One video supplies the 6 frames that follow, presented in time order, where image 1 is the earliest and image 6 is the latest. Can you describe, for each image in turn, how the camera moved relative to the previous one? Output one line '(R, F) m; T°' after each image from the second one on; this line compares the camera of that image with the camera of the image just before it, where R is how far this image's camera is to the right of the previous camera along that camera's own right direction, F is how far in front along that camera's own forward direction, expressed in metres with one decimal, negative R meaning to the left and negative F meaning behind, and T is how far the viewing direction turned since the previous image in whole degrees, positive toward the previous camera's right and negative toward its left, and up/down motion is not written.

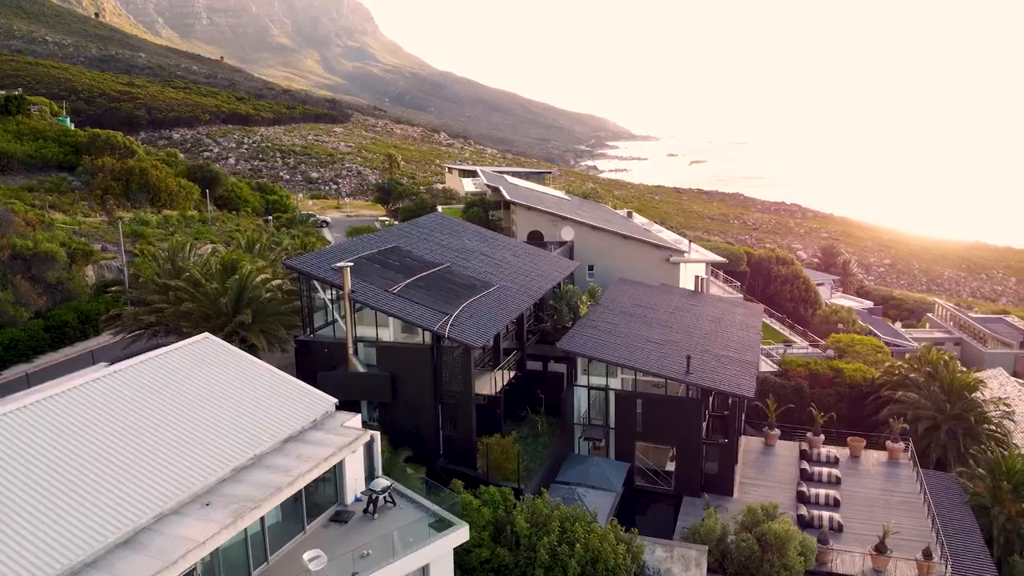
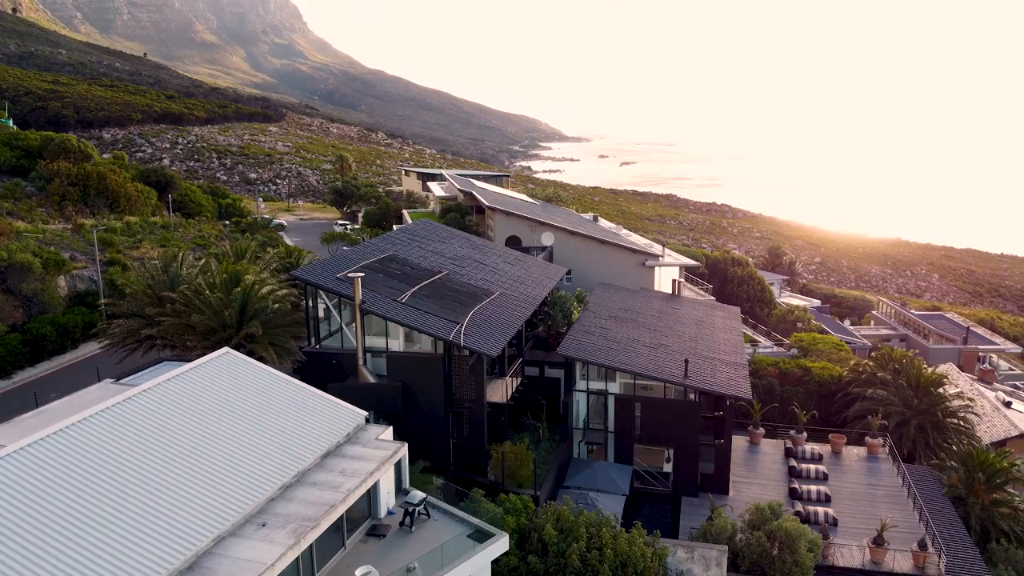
(-1.9, 0.0) m; +5°
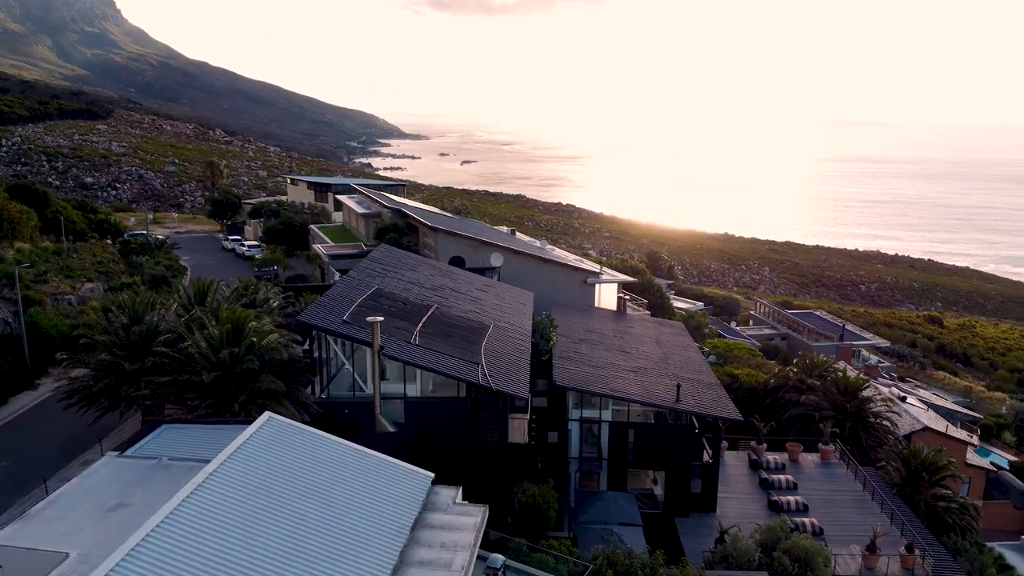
(-4.2, +1.0) m; +11°
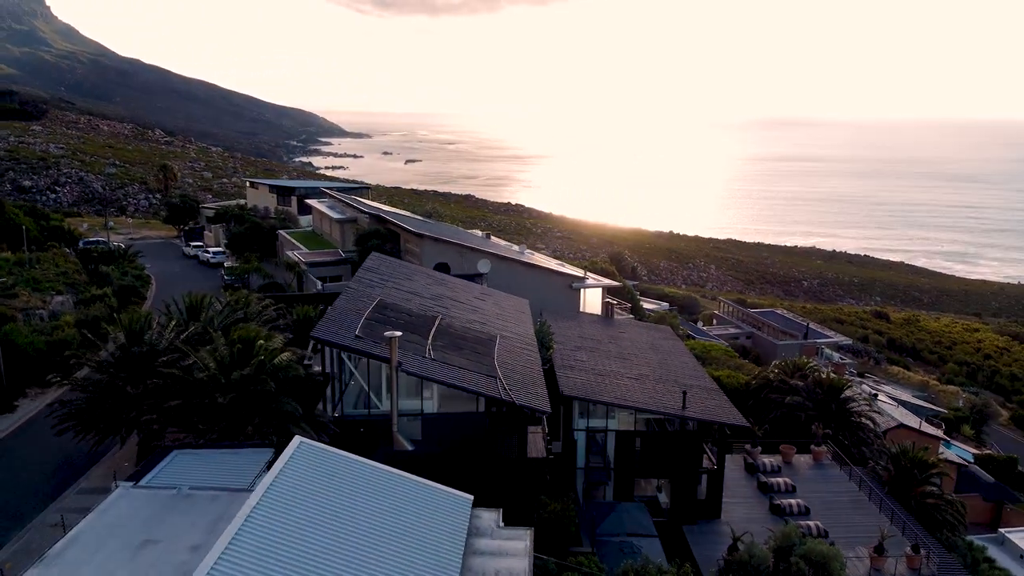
(-1.6, +0.5) m; +4°
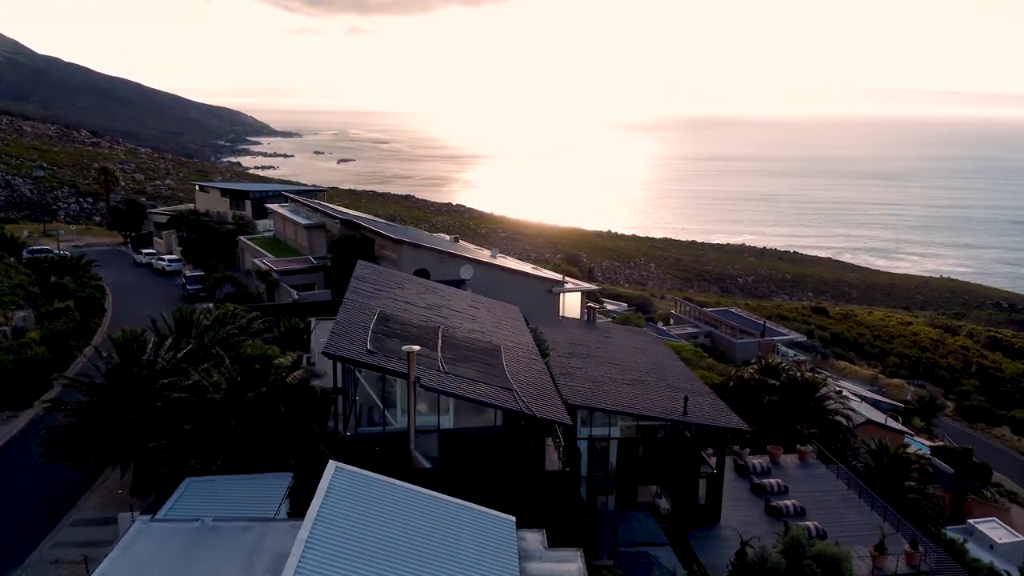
(-1.7, +0.5) m; +5°
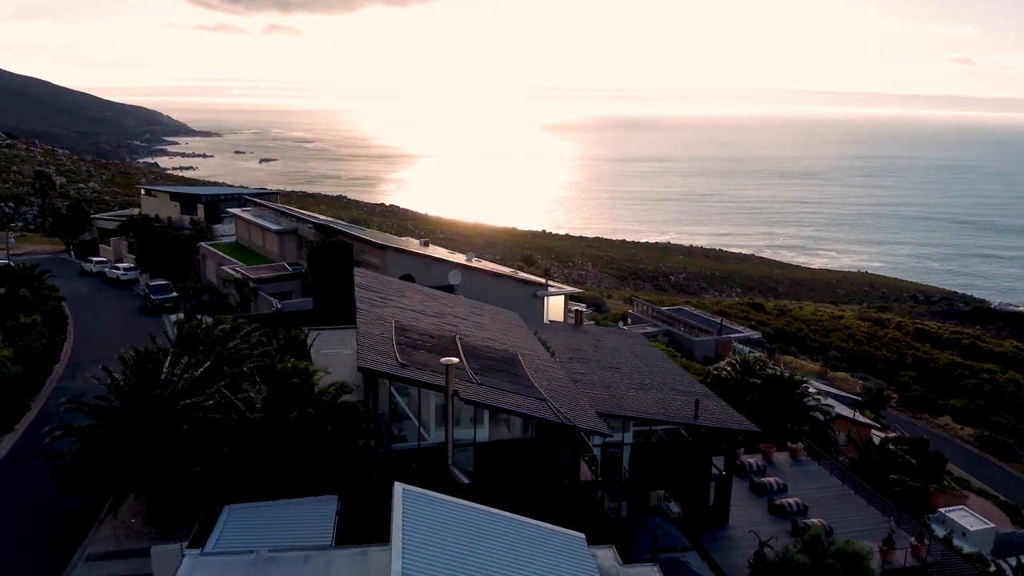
(-2.2, +0.5) m; +5°
